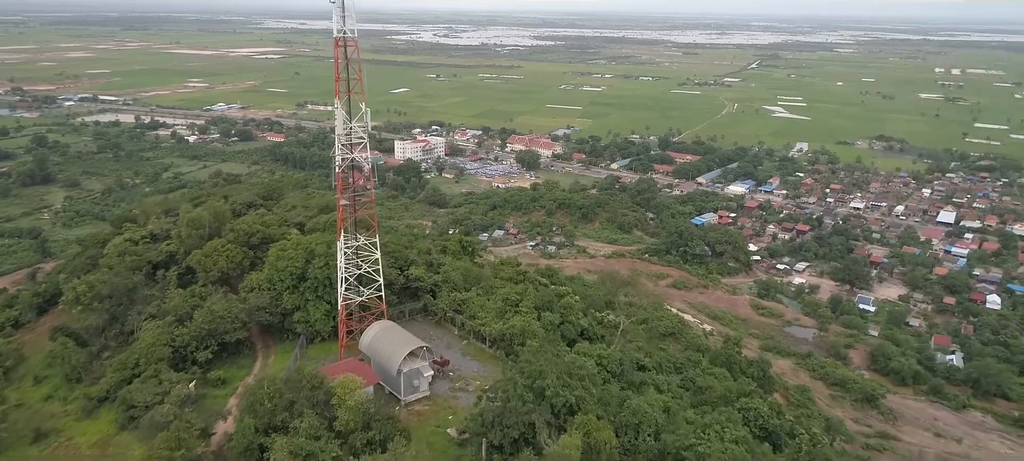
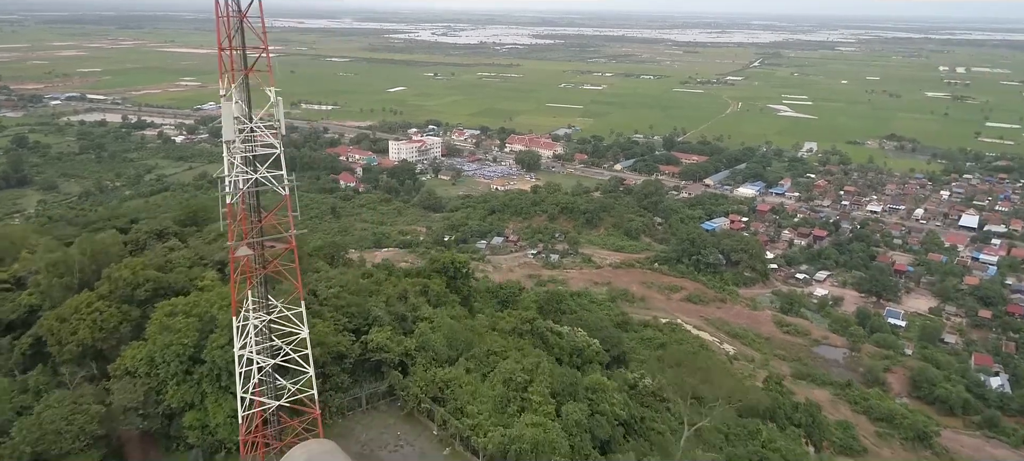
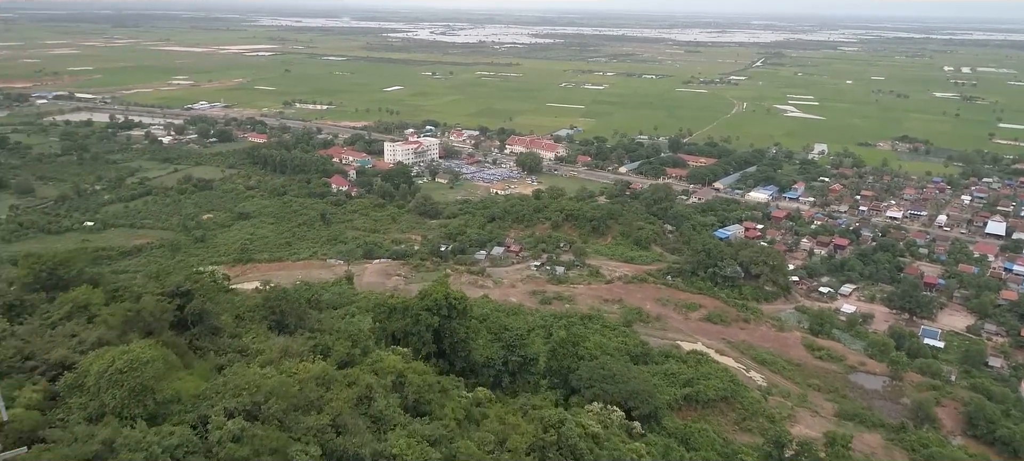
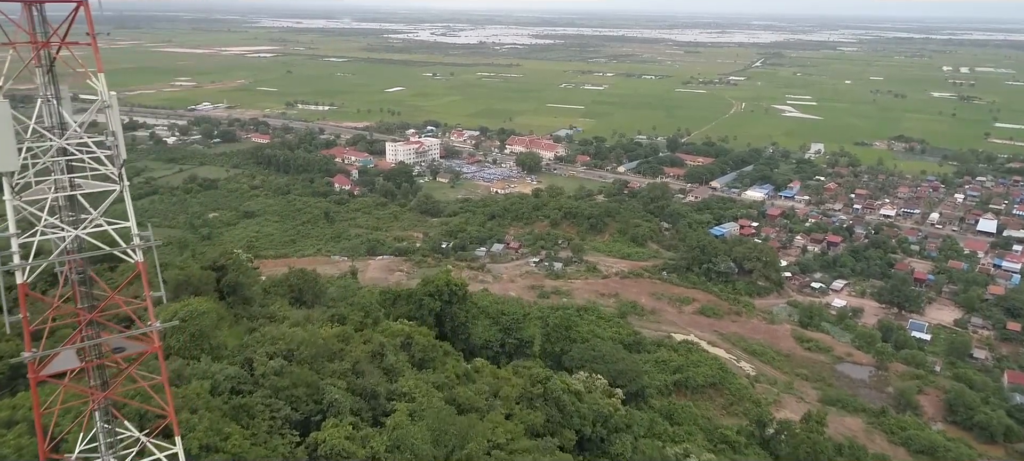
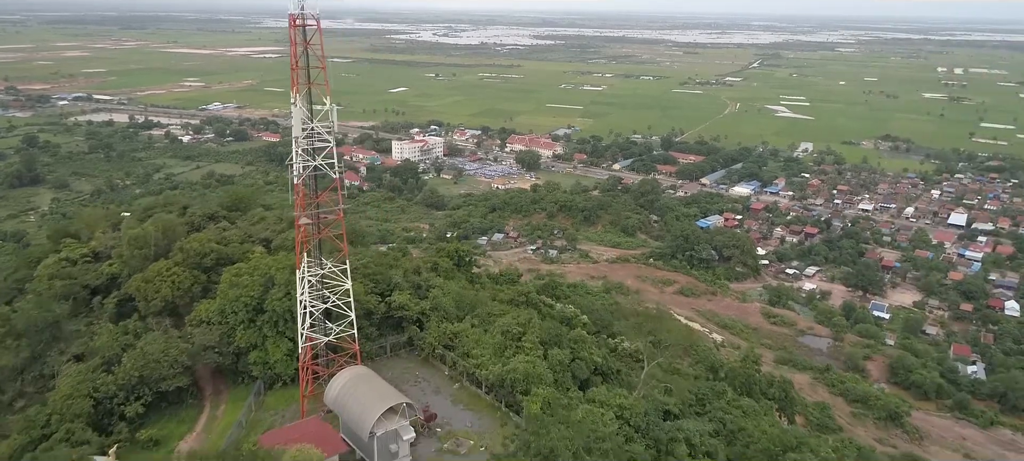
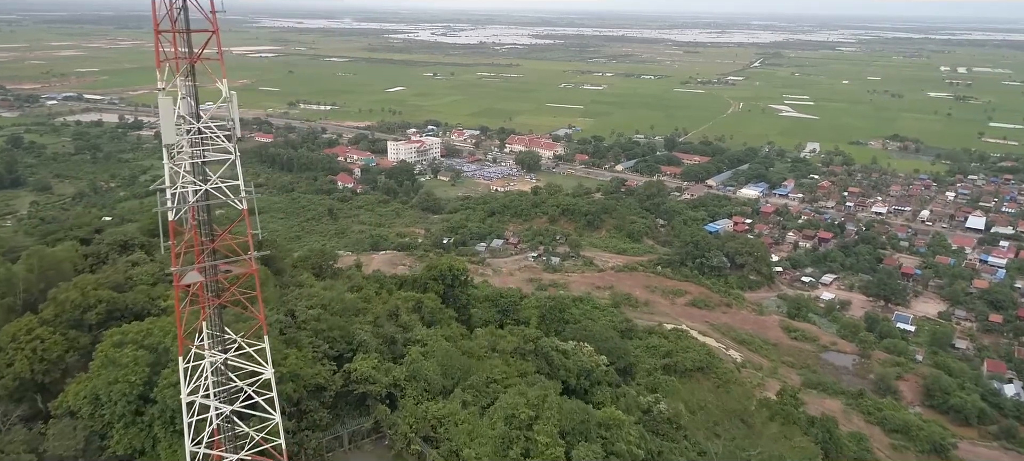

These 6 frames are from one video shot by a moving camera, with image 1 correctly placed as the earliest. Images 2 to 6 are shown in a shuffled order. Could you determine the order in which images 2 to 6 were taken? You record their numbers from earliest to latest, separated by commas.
5, 2, 6, 4, 3
